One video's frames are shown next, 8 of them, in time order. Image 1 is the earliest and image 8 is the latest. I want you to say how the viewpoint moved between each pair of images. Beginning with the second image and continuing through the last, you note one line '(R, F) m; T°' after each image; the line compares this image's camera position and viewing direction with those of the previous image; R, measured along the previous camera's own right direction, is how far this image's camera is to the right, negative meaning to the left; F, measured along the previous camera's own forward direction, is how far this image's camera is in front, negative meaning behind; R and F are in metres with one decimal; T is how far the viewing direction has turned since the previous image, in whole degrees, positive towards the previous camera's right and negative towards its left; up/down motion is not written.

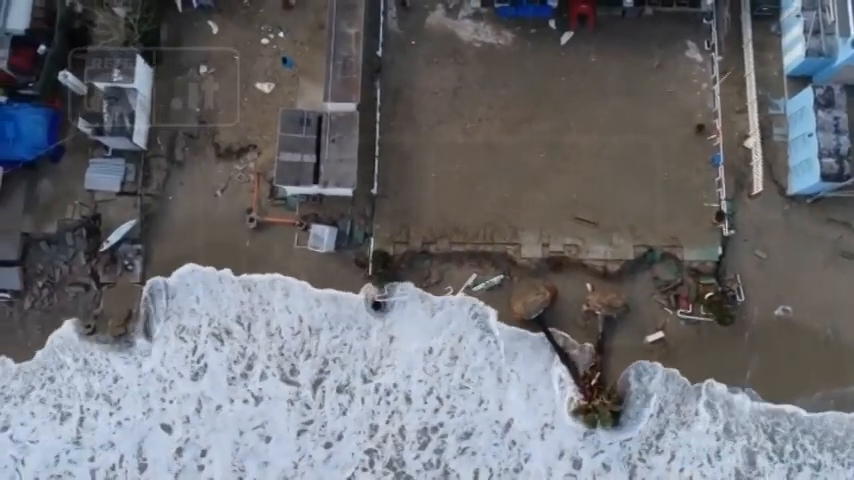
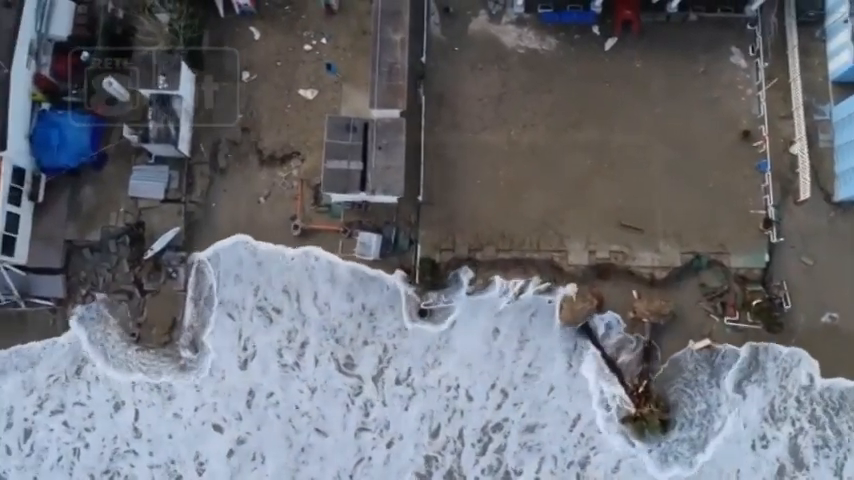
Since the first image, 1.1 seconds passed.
(-1.3, +0.1) m; 0°
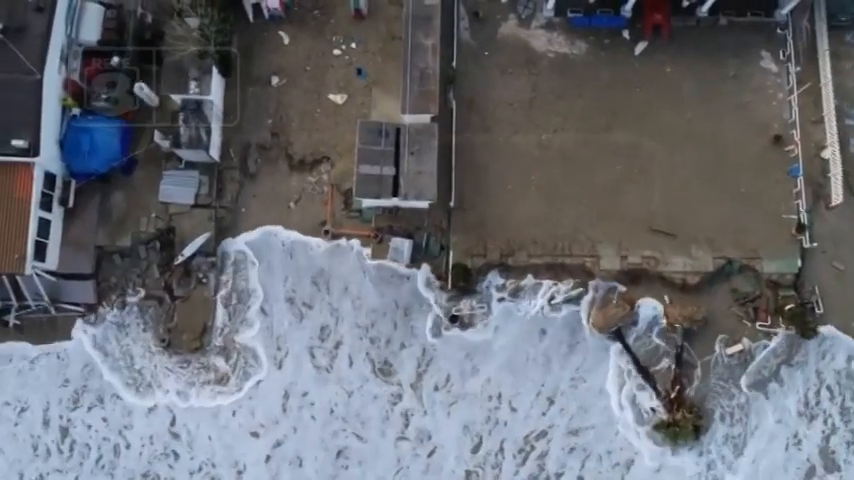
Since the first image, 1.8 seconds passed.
(-0.9, +0.1) m; 0°
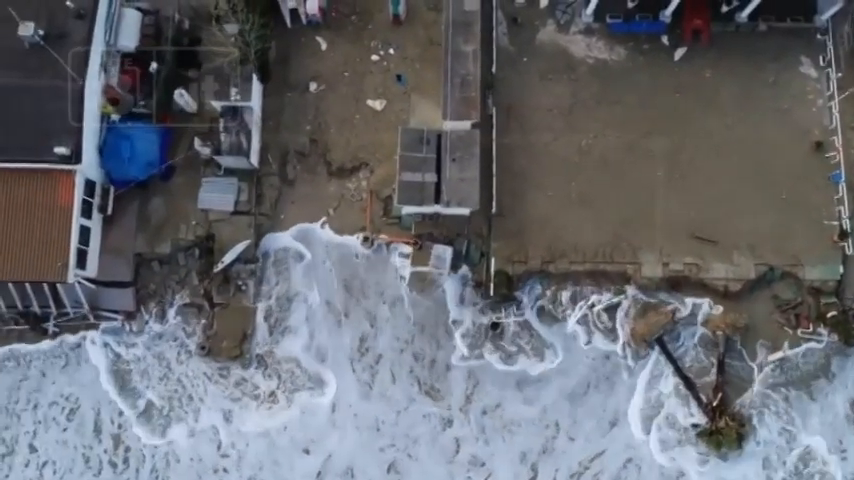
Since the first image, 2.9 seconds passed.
(-1.2, +0.1) m; 0°
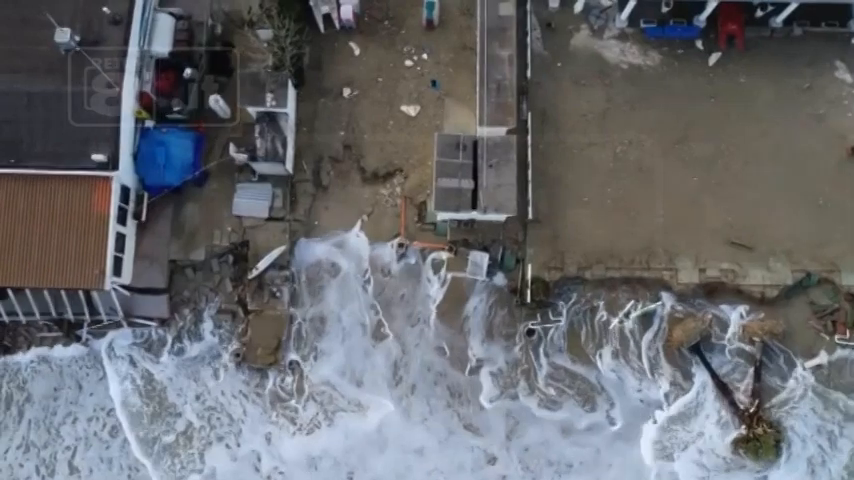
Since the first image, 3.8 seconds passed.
(-1.0, +0.1) m; 0°
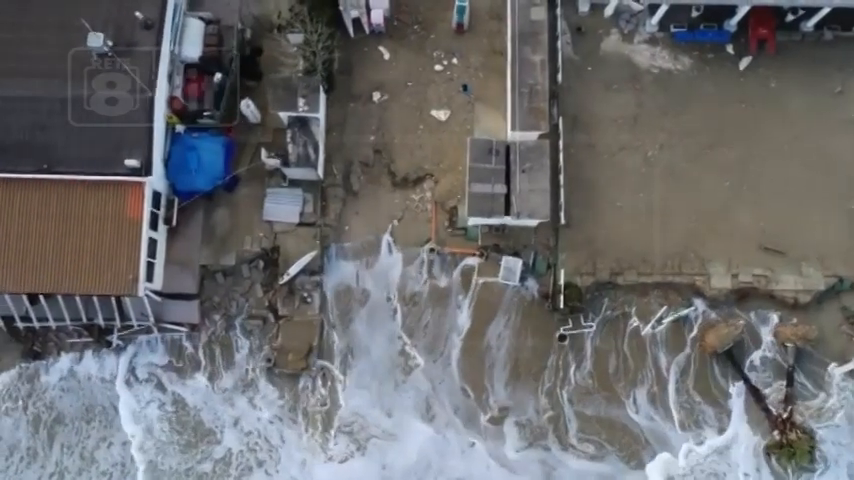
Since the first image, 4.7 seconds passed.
(-0.9, +0.1) m; 0°
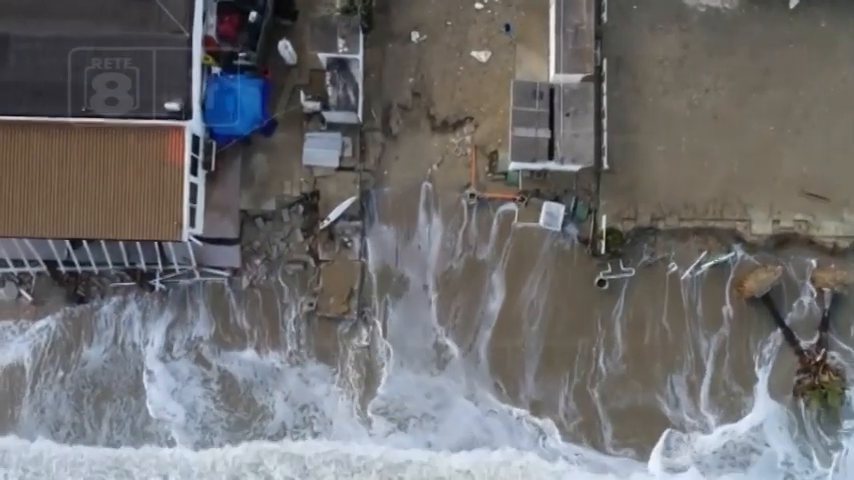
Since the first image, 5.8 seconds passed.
(-1.1, +0.1) m; 0°
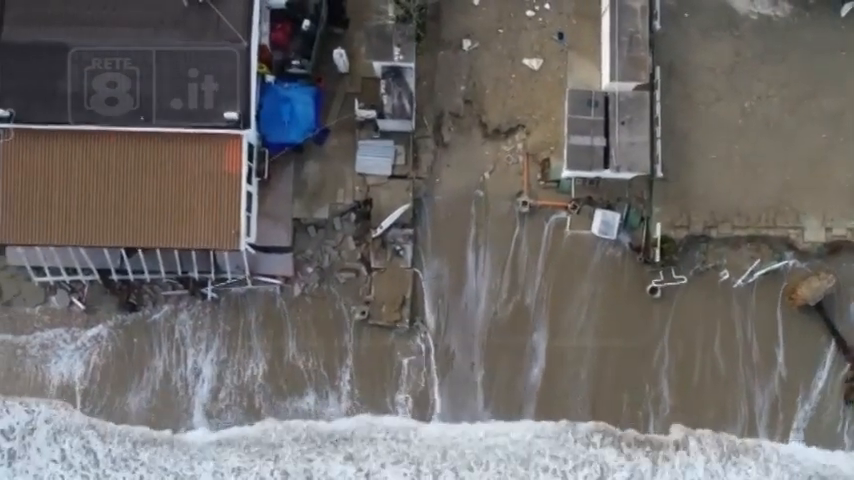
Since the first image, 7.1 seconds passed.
(-1.5, 0.0) m; 0°
